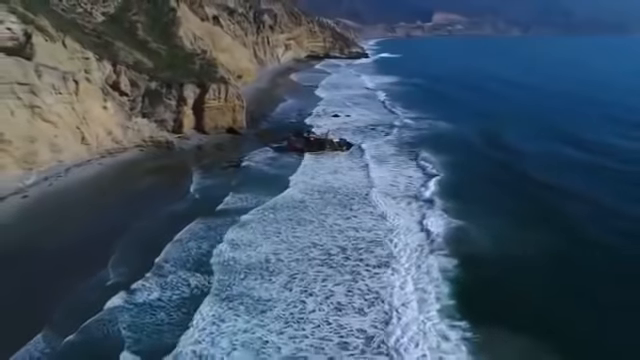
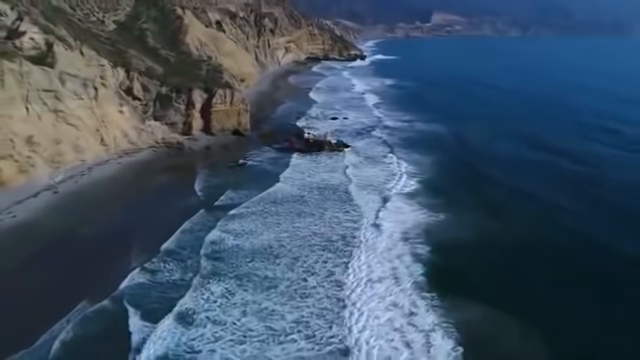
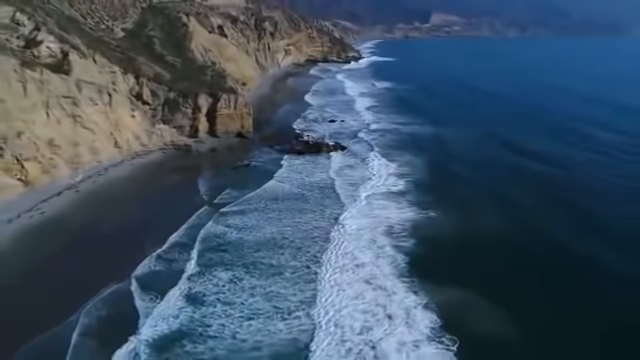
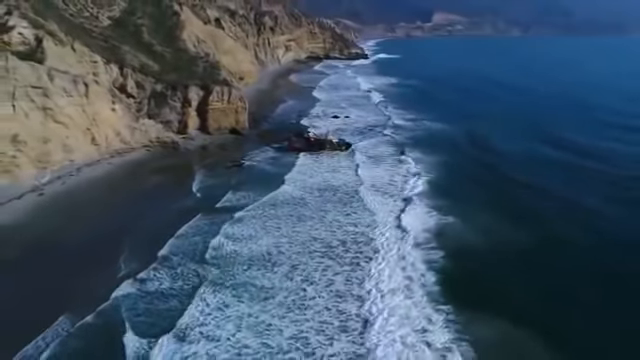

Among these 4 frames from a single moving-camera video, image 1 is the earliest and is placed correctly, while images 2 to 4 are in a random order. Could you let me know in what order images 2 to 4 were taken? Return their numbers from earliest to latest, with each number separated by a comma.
4, 2, 3
